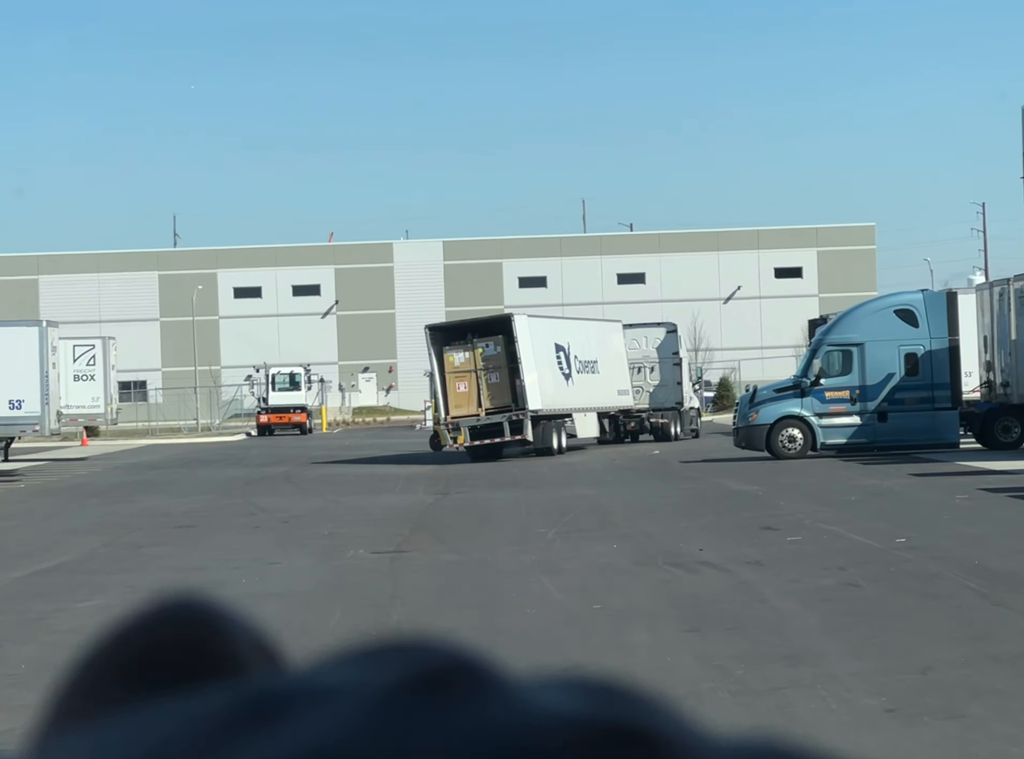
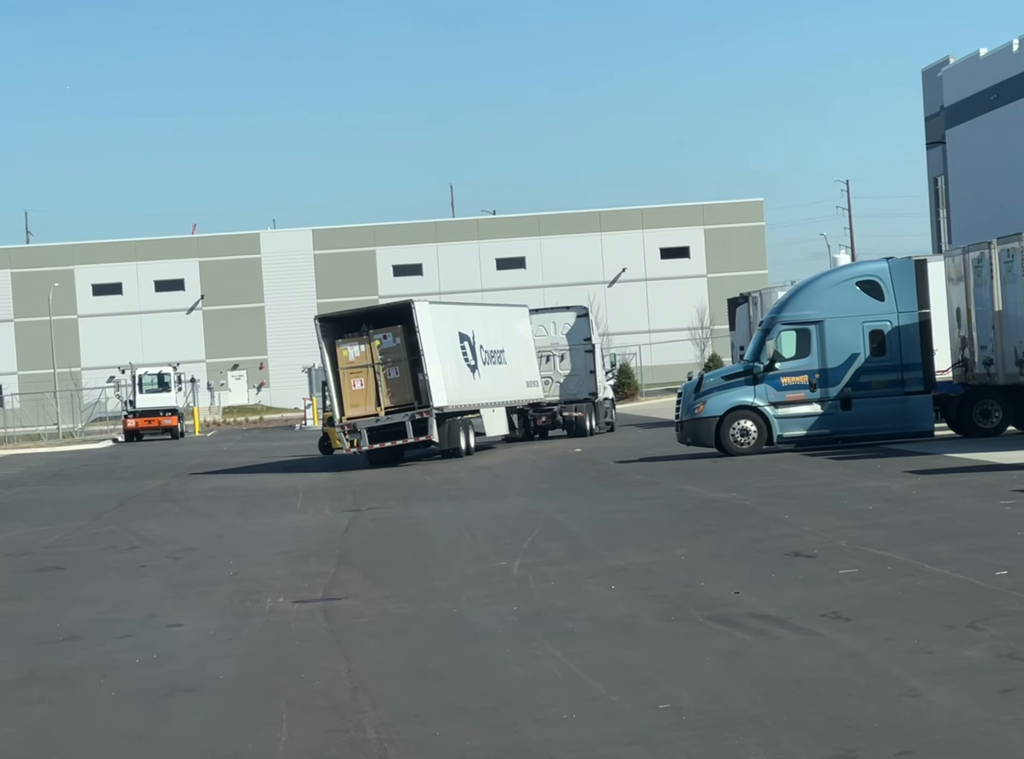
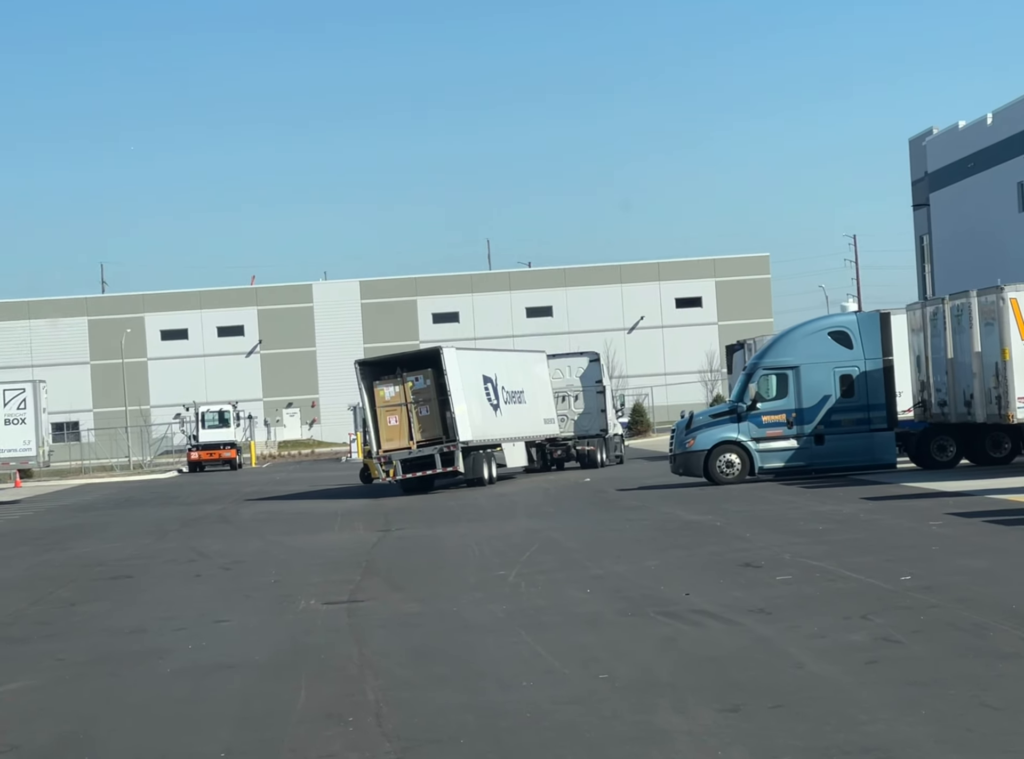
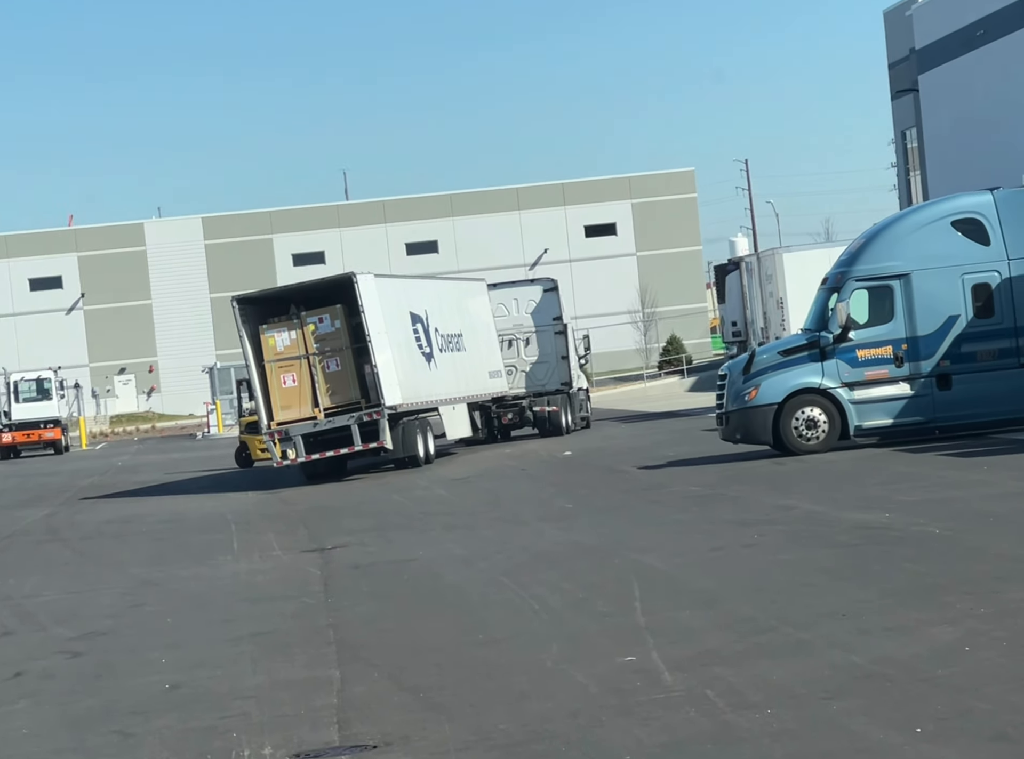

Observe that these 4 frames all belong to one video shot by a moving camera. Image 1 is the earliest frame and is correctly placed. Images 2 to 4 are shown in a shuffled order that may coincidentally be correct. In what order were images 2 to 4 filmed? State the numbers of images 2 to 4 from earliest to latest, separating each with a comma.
3, 2, 4
